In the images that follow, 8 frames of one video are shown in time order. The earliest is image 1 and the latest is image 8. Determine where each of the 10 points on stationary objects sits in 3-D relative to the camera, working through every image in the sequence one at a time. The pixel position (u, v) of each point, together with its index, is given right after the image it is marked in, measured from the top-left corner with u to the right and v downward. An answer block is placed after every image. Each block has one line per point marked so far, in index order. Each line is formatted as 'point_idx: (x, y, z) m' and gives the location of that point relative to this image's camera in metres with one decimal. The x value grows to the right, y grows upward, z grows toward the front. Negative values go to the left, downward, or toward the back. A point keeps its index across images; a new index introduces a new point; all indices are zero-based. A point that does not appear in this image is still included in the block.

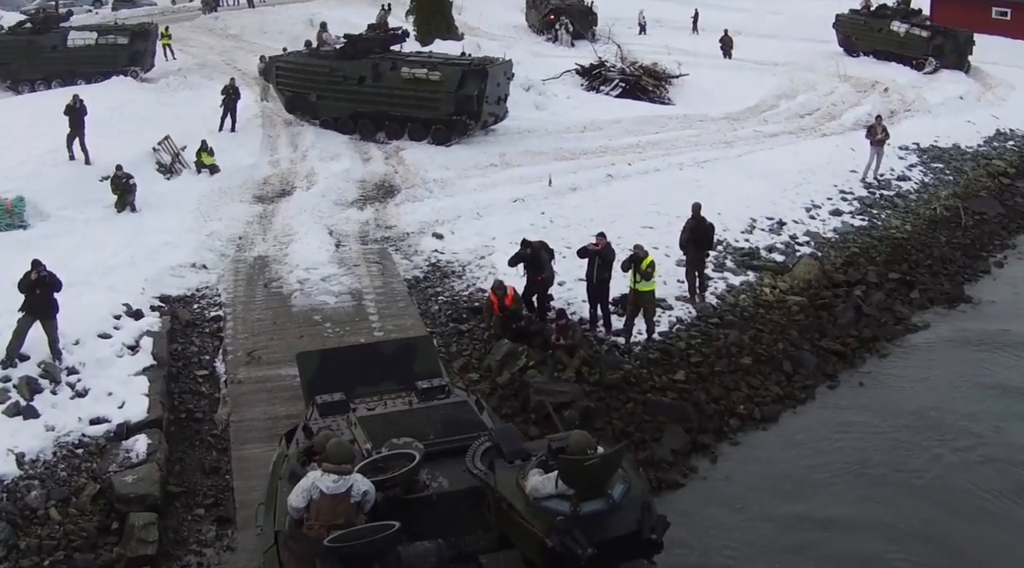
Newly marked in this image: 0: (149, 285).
0: (-5.3, 0.0, +13.7) m
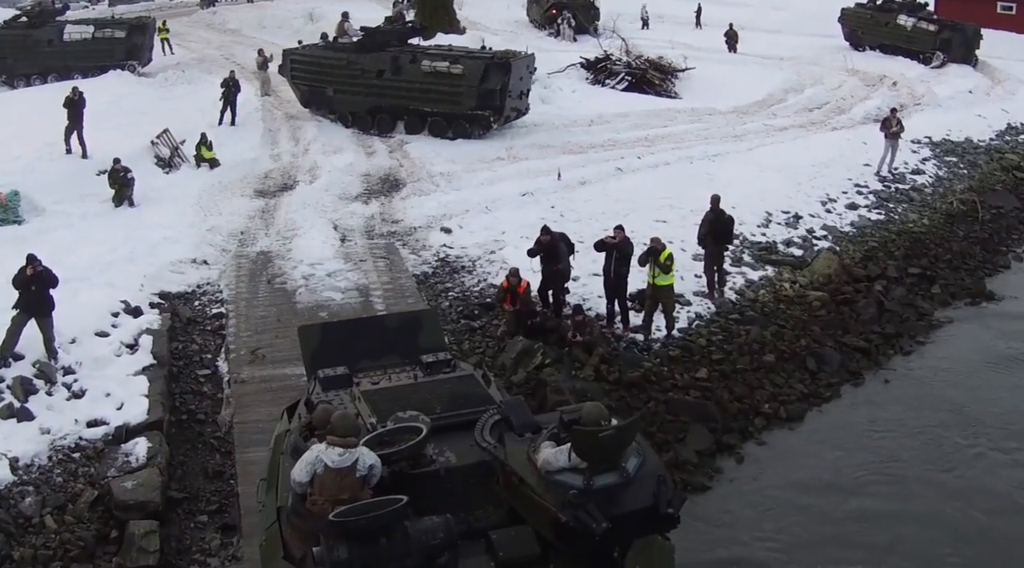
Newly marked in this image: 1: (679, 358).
0: (-5.1, 0.0, +13.2) m
1: (+2.1, -1.0, +11.9) m
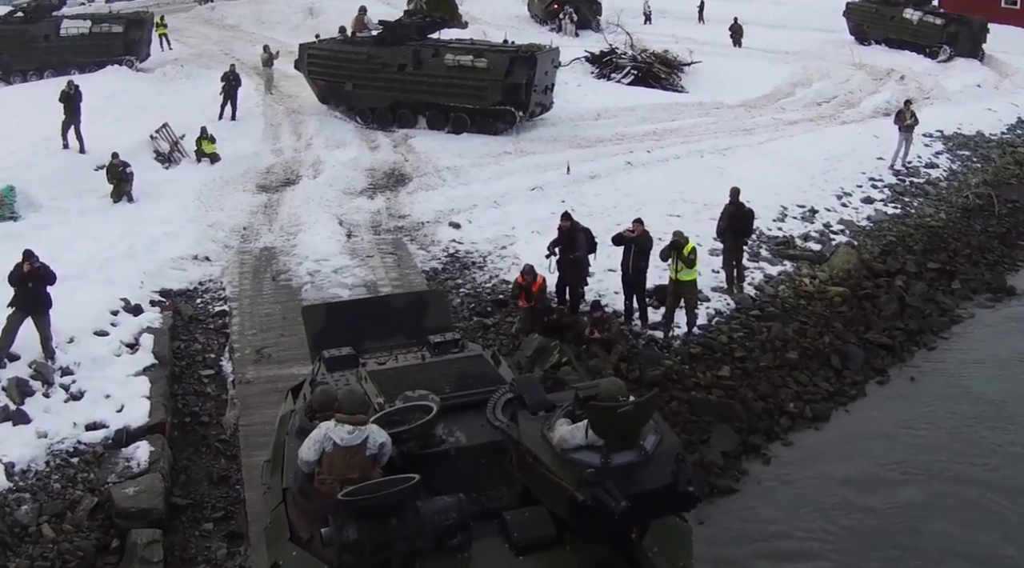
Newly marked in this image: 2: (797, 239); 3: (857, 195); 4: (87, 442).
0: (-4.9, +0.1, +12.7) m
1: (+2.3, -0.9, +11.5) m
2: (+4.7, +0.7, +15.3) m
3: (+6.6, +1.7, +17.9) m
4: (-4.3, -1.6, +9.4) m
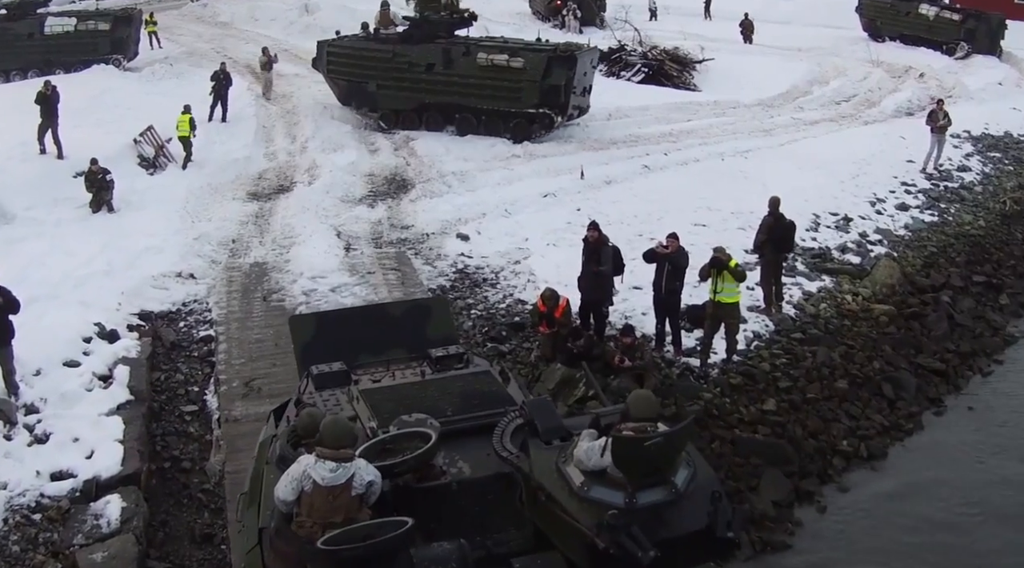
0: (-4.7, -0.2, +11.5) m
1: (+2.5, -1.1, +10.3) m
2: (+4.9, +0.5, +14.2) m
3: (+6.8, +1.5, +16.8) m
4: (-4.0, -1.8, +8.2) m
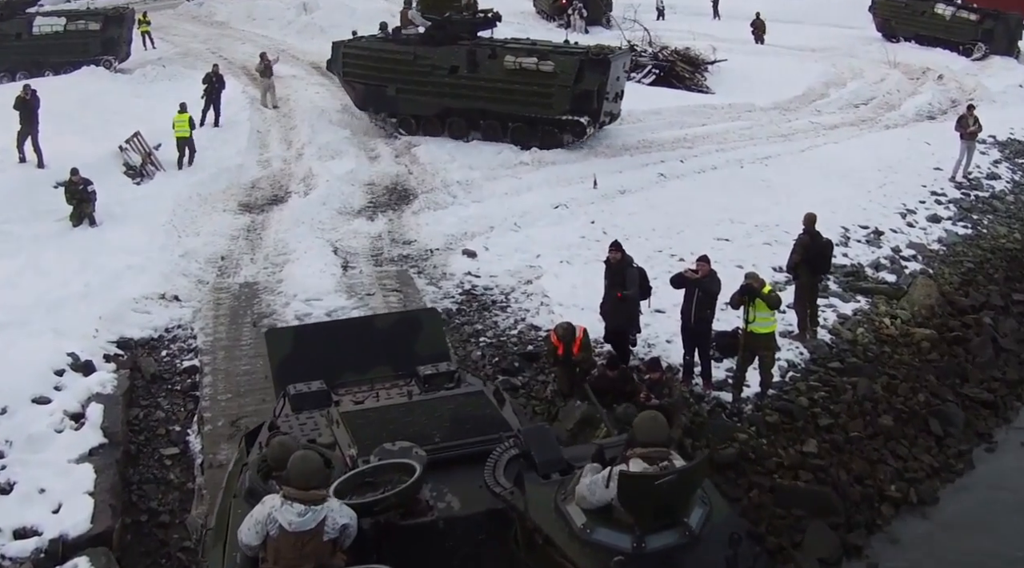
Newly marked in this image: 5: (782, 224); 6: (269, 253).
0: (-4.6, -0.5, +10.6) m
1: (+2.7, -1.4, +9.4) m
2: (+5.0, +0.2, +13.2) m
3: (+6.9, +1.2, +15.8) m
4: (-3.9, -2.1, +7.2) m
5: (+4.1, +0.9, +14.4) m
6: (-3.3, +0.4, +12.6) m
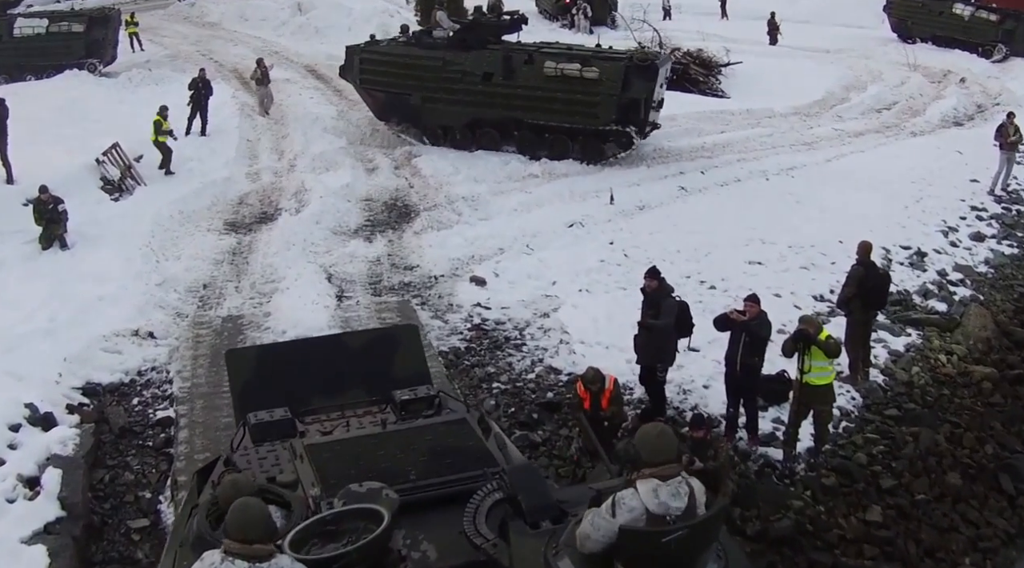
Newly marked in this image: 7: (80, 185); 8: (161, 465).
0: (-4.4, -0.8, +9.4) m
1: (+2.8, -1.8, +8.2) m
2: (+5.2, -0.2, +12.1) m
3: (+7.1, +0.9, +14.7) m
4: (-3.7, -2.5, +6.1) m
5: (+4.3, +0.6, +13.2) m
6: (-3.1, 0.0, +11.5) m
7: (-6.6, +1.5, +14.4) m
8: (-3.1, -1.6, +8.4) m
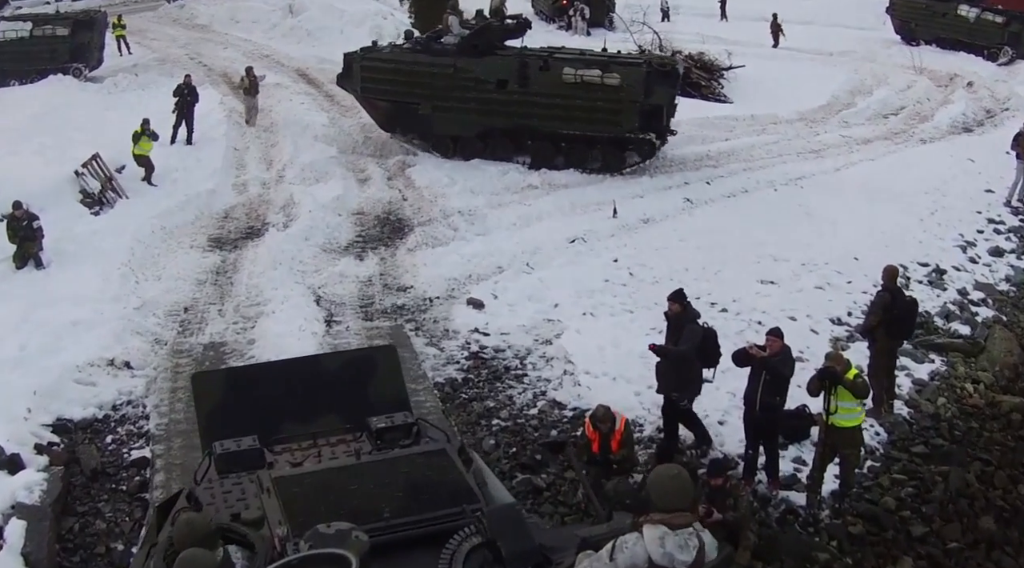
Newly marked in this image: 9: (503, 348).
0: (-4.4, -1.1, +8.8) m
1: (+2.8, -2.1, +7.6) m
2: (+5.2, -0.4, +11.5) m
3: (+7.1, +0.6, +14.1) m
4: (-3.7, -2.8, +5.4) m
5: (+4.3, +0.3, +12.6) m
6: (-3.1, -0.2, +10.8) m
7: (-6.7, +1.3, +13.8) m
8: (-3.1, -1.9, +7.7) m
9: (-0.1, -0.7, +9.8) m
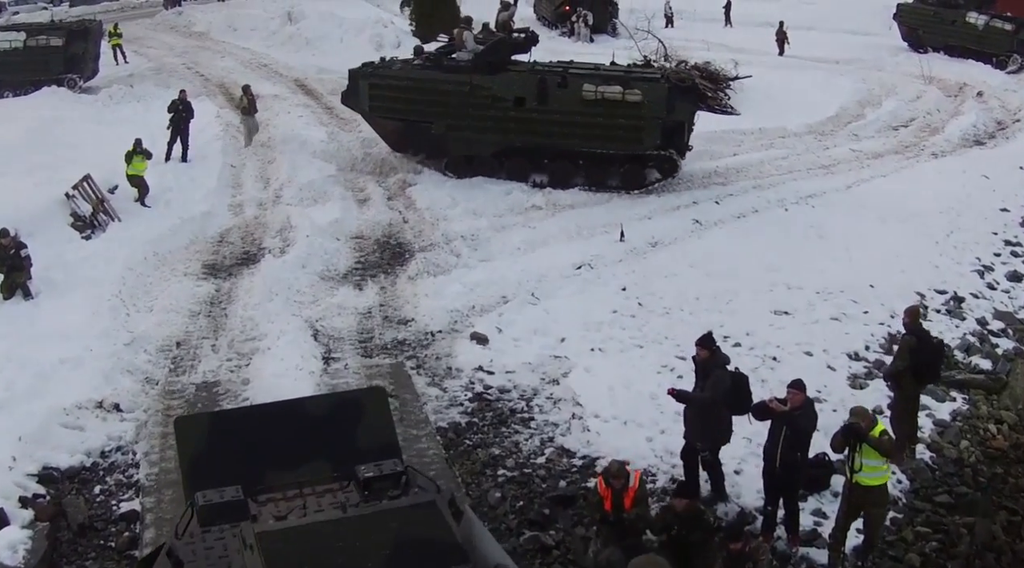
0: (-4.4, -1.5, +8.4) m
1: (+2.9, -2.4, +7.2) m
2: (+5.2, -0.8, +11.1) m
3: (+7.1, +0.2, +13.7) m
4: (-3.7, -3.2, +5.0) m
5: (+4.3, -0.1, +12.2) m
6: (-3.1, -0.6, +10.4) m
7: (-6.6, +0.9, +13.4) m
8: (-3.1, -2.2, +7.3) m
9: (0.0, -1.1, +9.5) m
